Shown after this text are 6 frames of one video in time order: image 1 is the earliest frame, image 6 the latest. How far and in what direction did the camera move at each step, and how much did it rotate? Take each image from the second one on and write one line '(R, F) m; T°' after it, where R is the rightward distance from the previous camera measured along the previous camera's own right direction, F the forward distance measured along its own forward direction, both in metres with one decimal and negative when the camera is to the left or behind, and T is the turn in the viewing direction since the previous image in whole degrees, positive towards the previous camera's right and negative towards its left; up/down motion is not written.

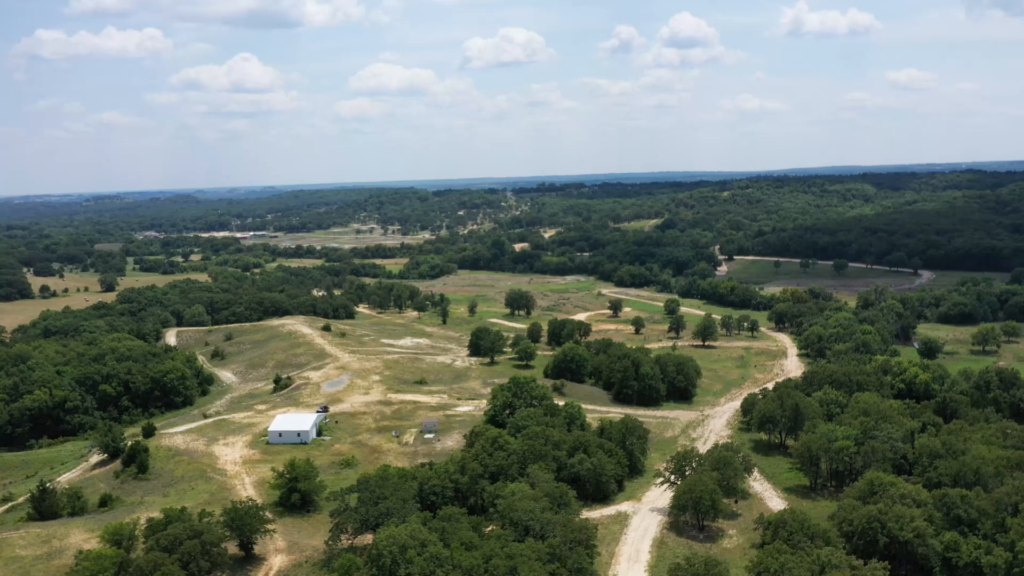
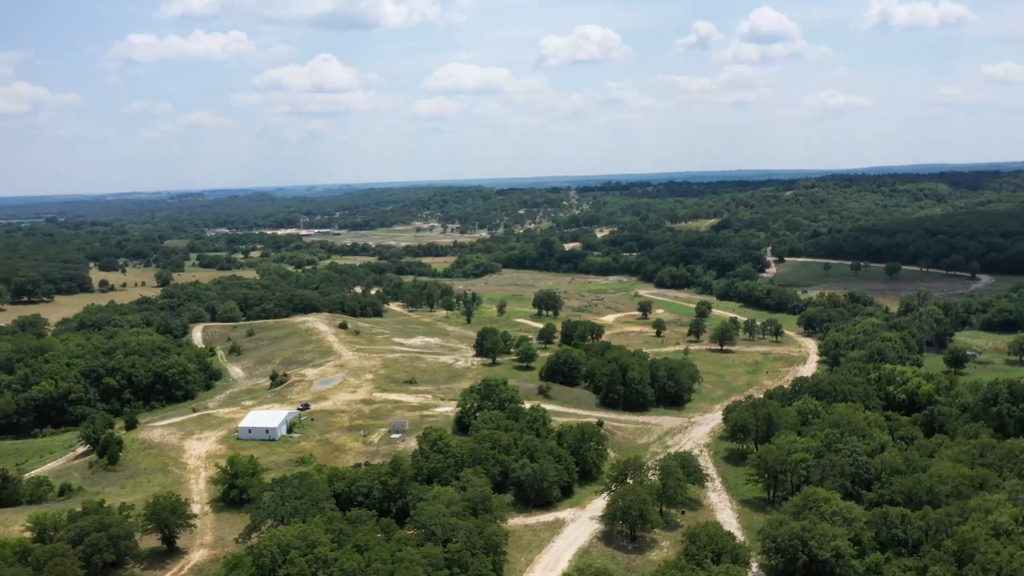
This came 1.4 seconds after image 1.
(+6.2, +0.4) m; -5°
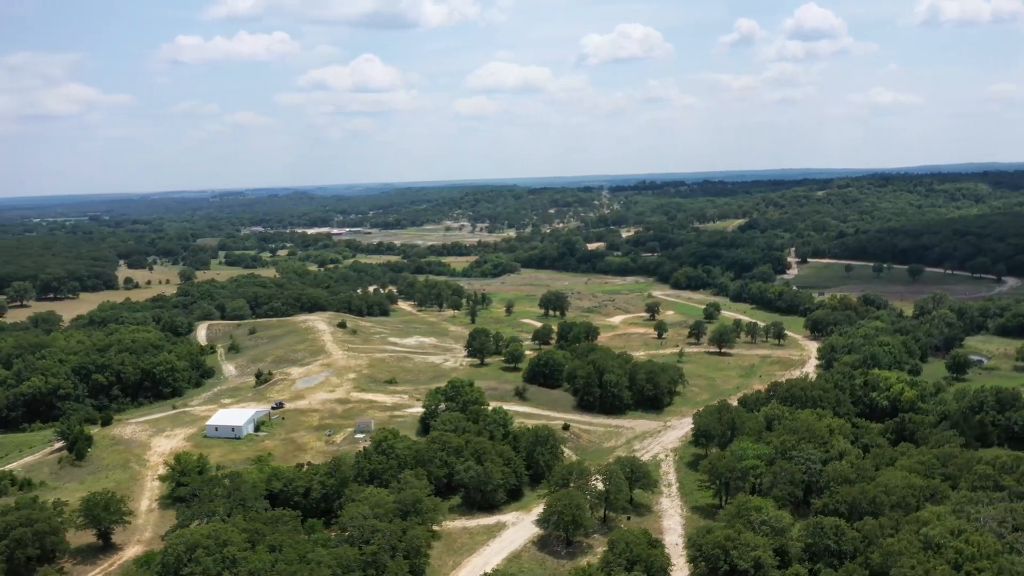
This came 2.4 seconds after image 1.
(+4.5, +0.2) m; -3°
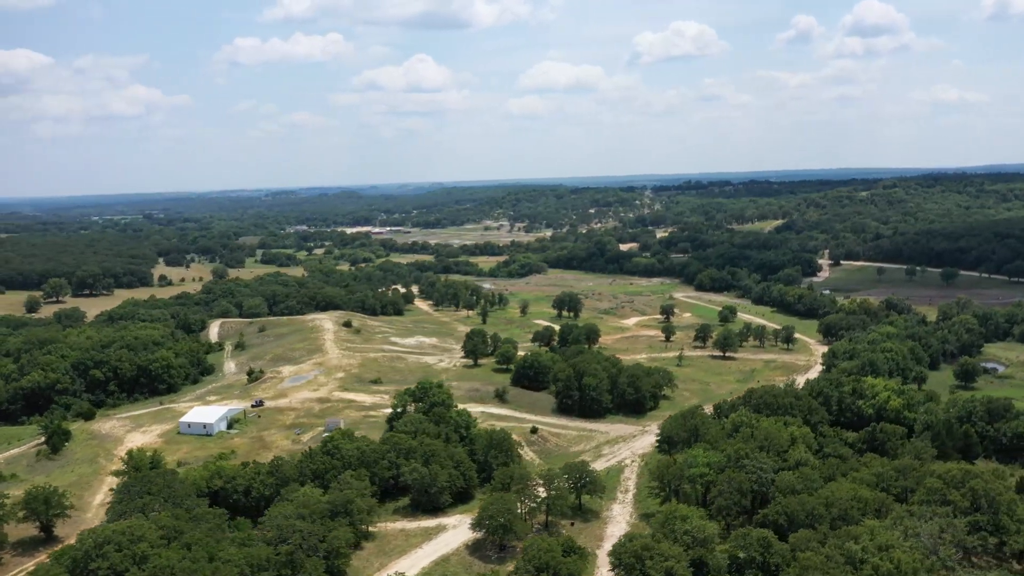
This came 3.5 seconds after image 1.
(+5.0, +0.2) m; -3°
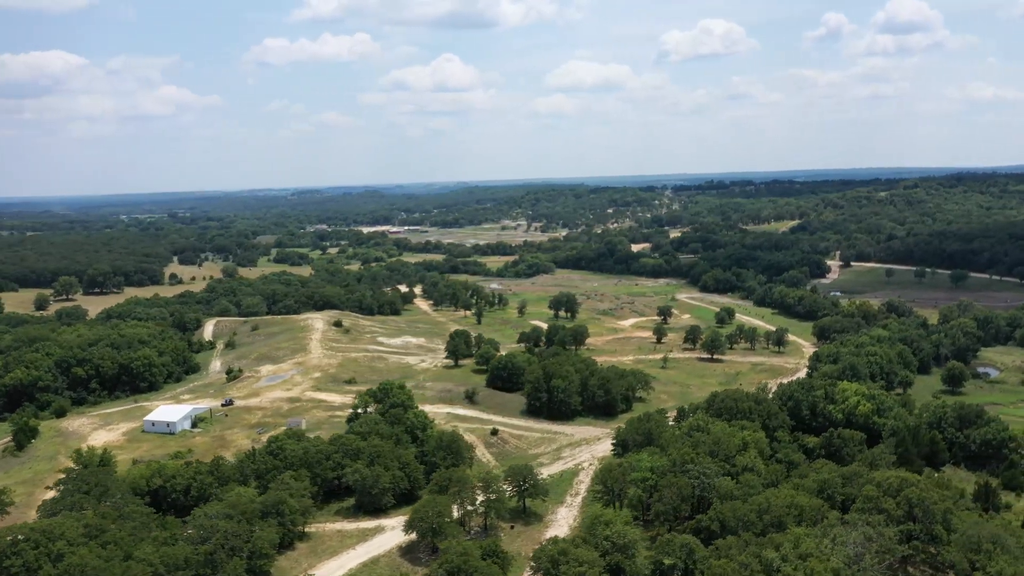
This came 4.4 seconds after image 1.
(+4.0, +0.1) m; -2°
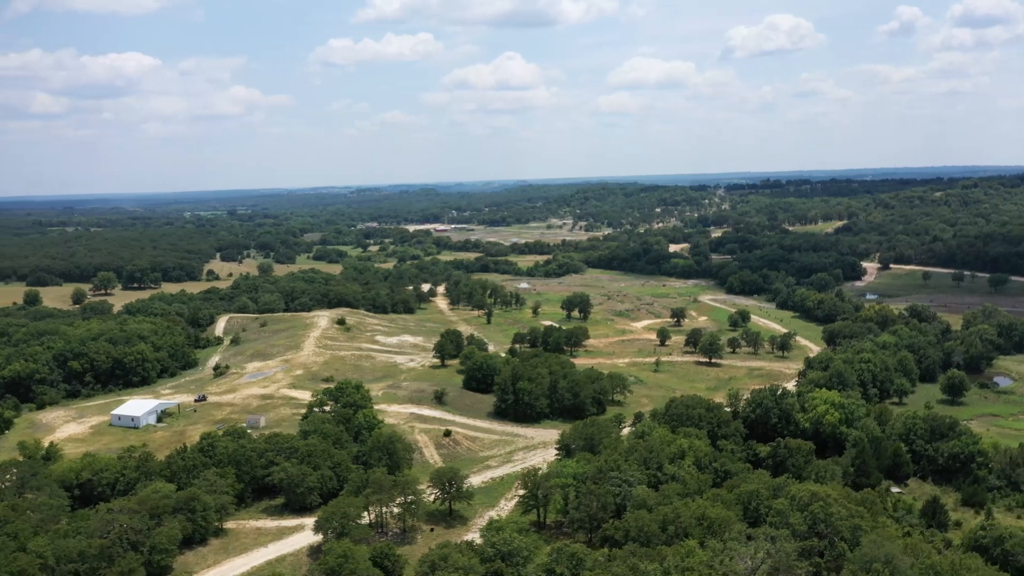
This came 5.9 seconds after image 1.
(+6.5, +0.4) m; -4°
